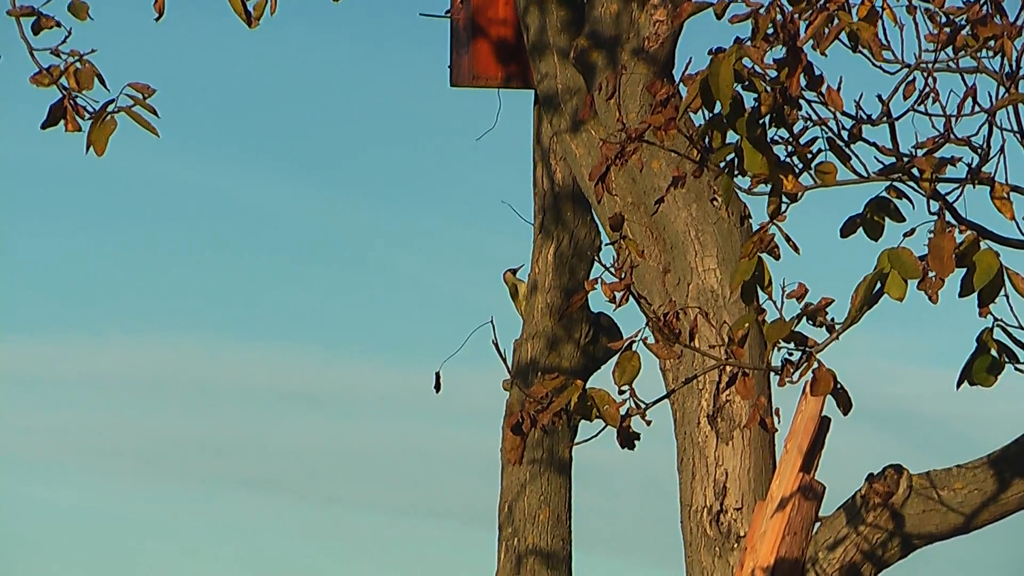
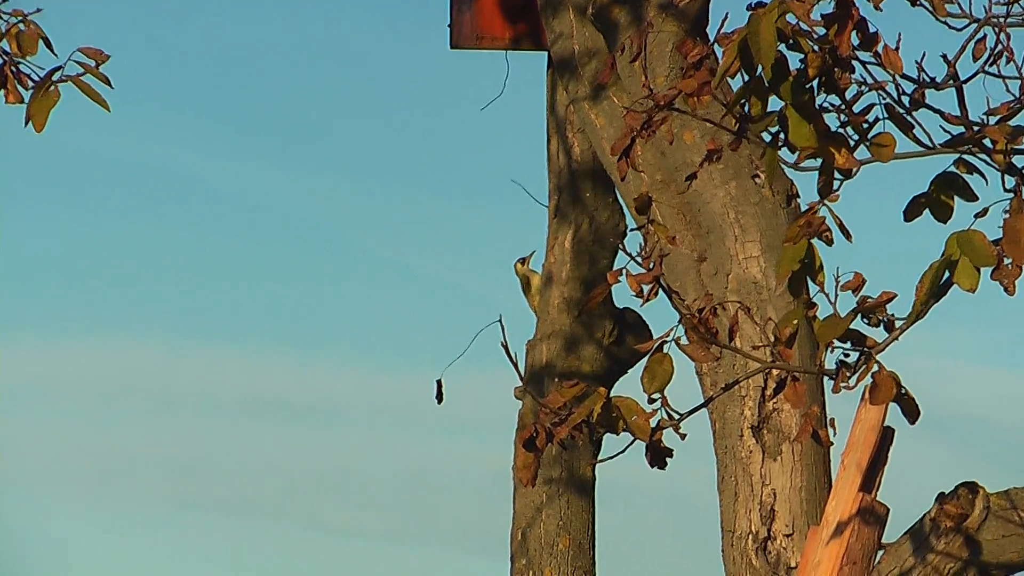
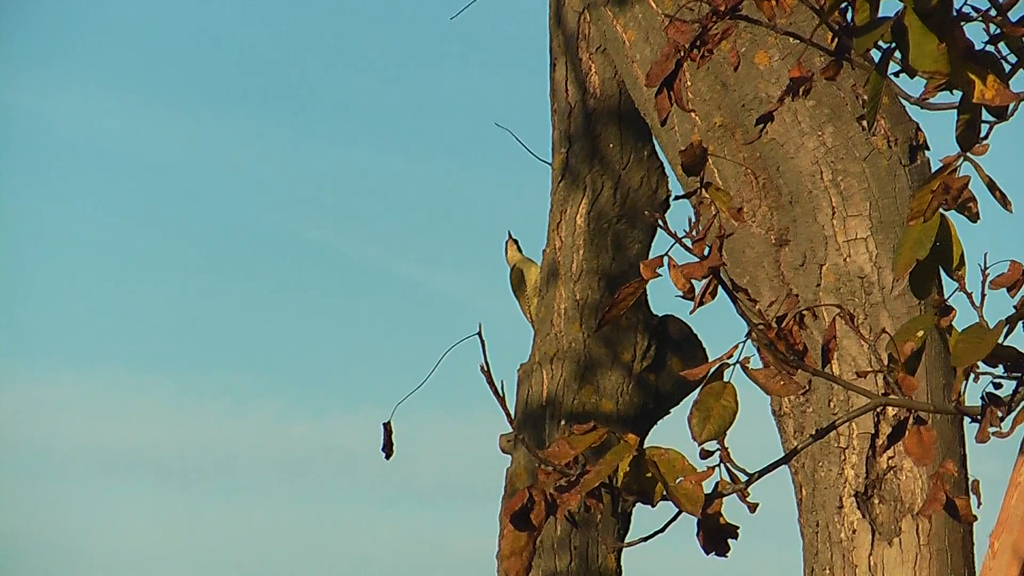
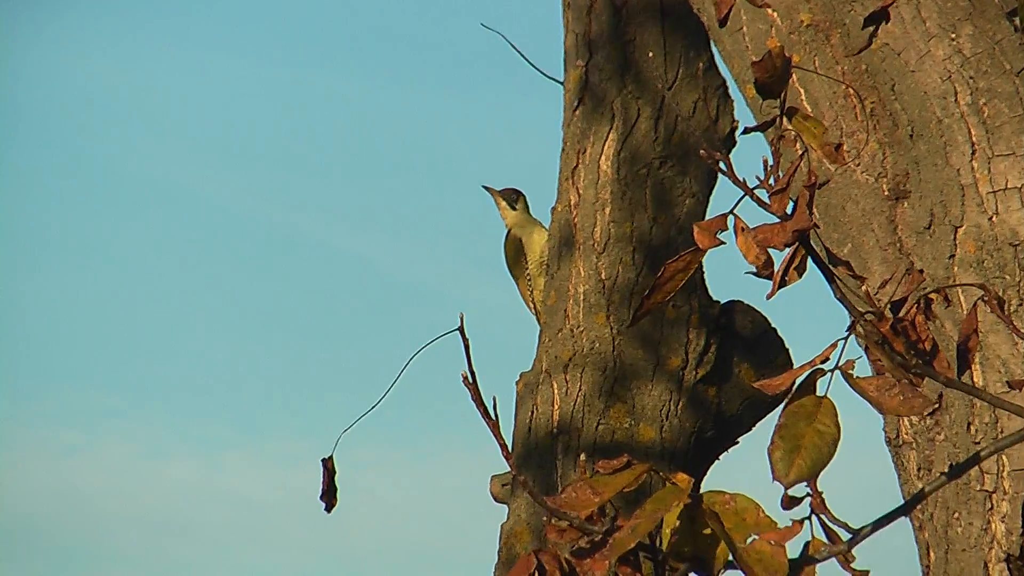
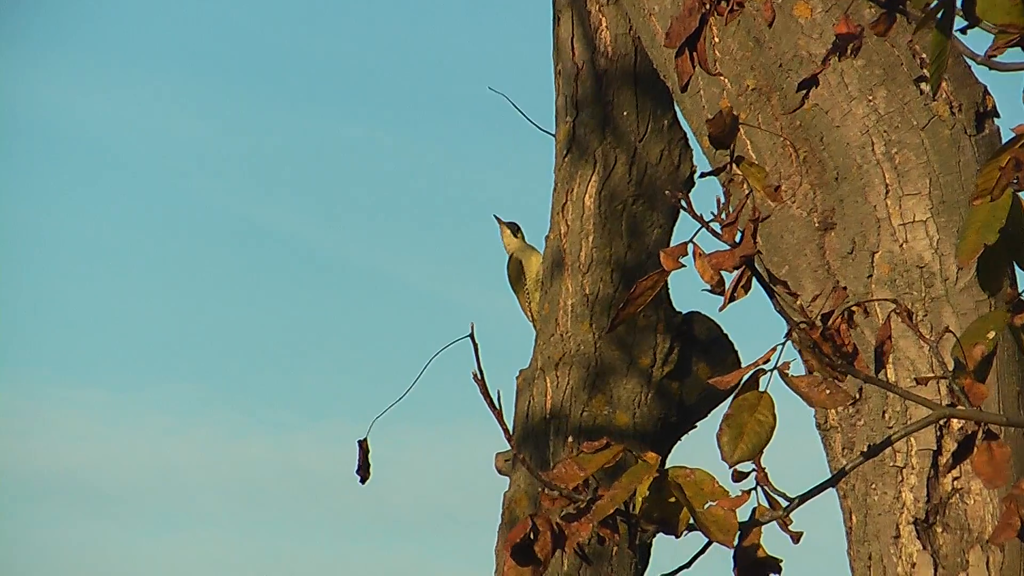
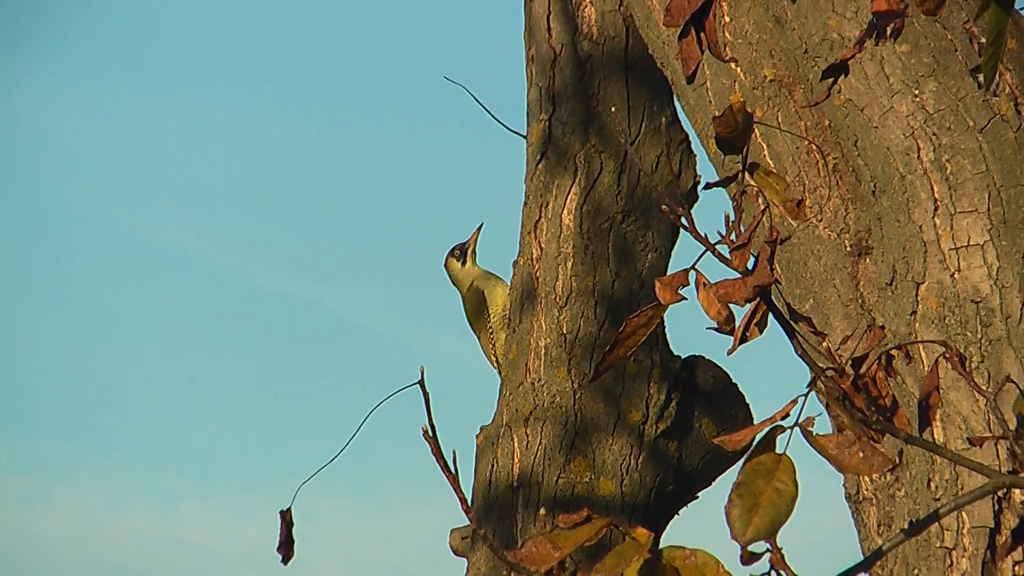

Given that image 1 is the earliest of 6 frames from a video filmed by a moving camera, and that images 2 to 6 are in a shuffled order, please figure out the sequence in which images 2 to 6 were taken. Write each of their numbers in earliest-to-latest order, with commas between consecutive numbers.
2, 3, 5, 4, 6
